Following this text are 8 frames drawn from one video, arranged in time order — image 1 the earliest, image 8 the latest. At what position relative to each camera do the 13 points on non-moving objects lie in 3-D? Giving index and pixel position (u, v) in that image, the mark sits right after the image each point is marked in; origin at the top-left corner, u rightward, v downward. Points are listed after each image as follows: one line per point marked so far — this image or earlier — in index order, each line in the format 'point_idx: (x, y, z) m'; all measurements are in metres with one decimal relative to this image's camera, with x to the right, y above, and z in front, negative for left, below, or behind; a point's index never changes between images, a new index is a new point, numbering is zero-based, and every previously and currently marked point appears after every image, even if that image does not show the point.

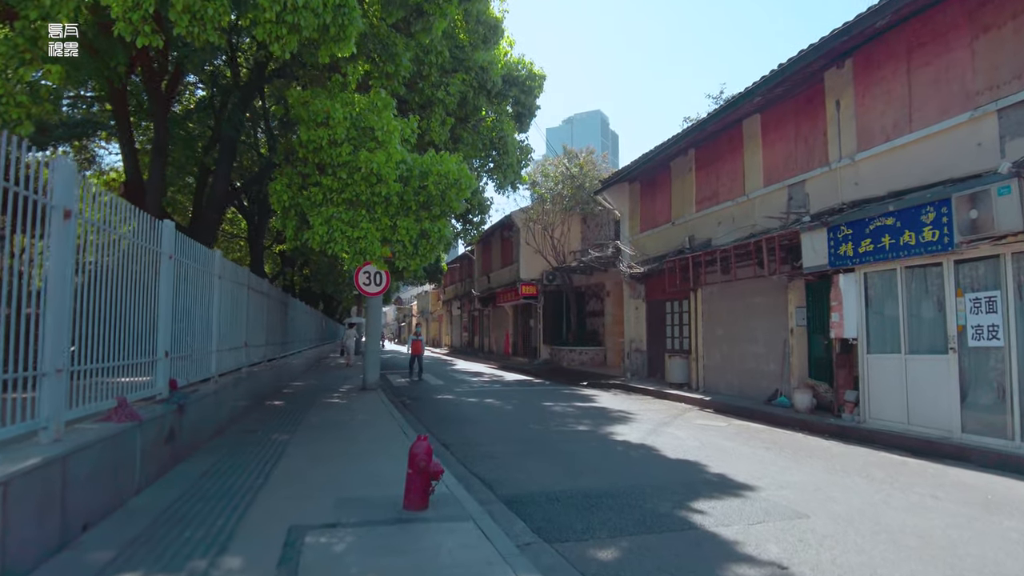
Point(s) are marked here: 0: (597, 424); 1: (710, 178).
0: (+1.4, -2.1, +11.1) m
1: (+4.4, +2.4, +15.6) m
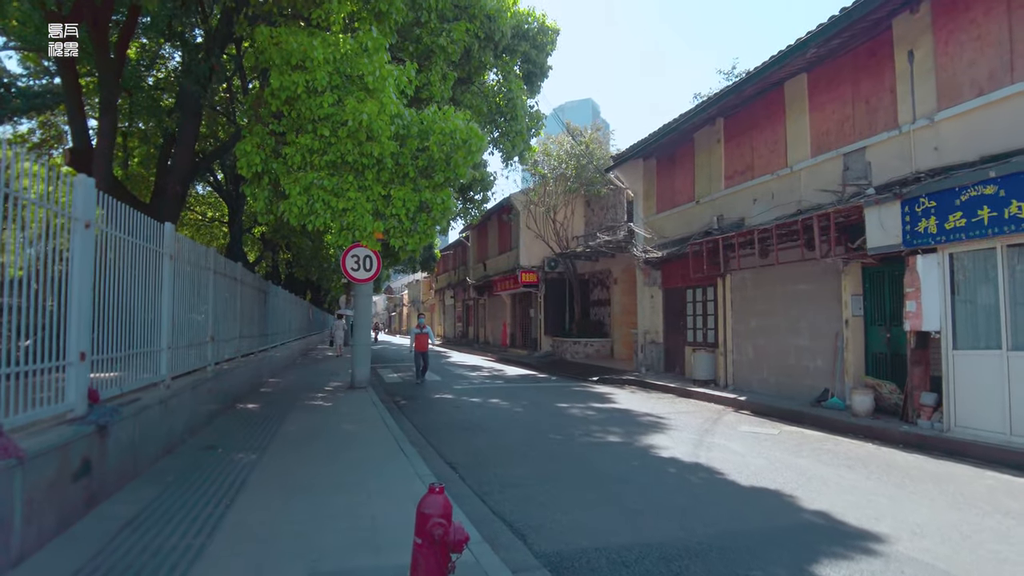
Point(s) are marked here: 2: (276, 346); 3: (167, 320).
0: (+1.6, -1.9, +9.3) m
1: (+4.6, +2.7, +13.9) m
2: (-6.2, -1.5, +18.6) m
3: (-3.9, -0.4, +7.9) m
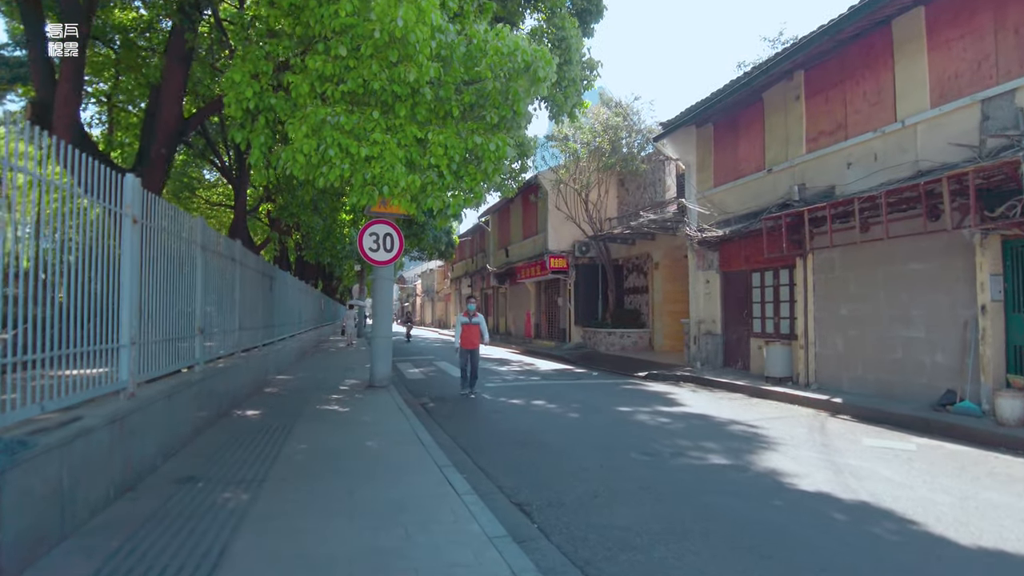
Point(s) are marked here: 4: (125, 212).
0: (+2.3, -1.7, +7.3) m
1: (+5.3, +3.0, +11.7) m
2: (-5.4, -1.2, +16.7) m
3: (-3.2, -0.2, +5.9) m
4: (-3.2, +0.6, +5.8) m
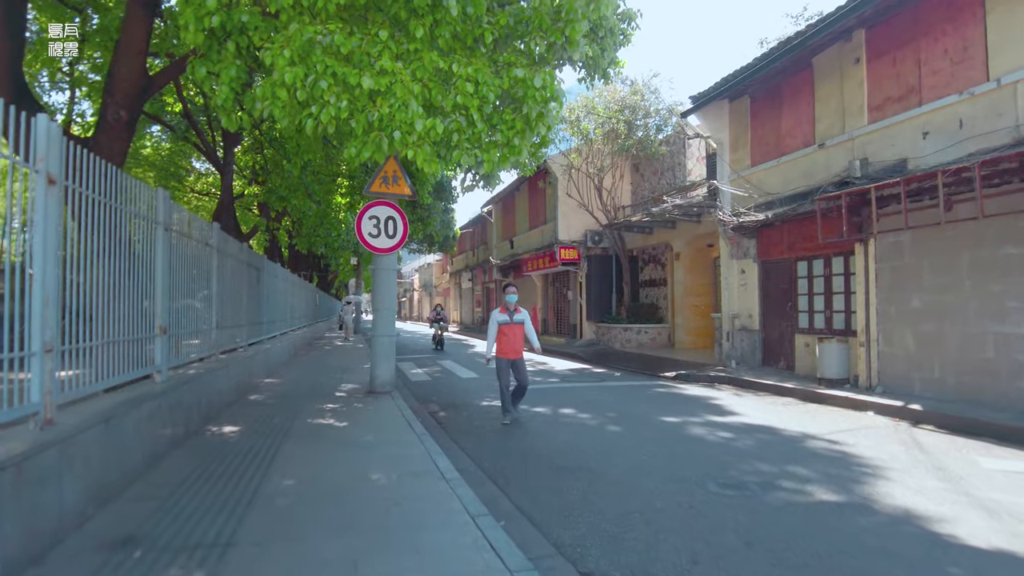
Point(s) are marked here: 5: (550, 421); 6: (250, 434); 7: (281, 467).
0: (+2.6, -1.6, +5.7) m
1: (+5.6, +3.2, +10.2) m
2: (-5.1, -1.0, +15.1) m
3: (-2.8, -0.1, +4.3) m
4: (-2.8, +0.7, +4.3) m
5: (+0.5, -1.6, +8.7) m
6: (-2.7, -1.5, +7.3) m
7: (-1.9, -1.5, +5.8) m
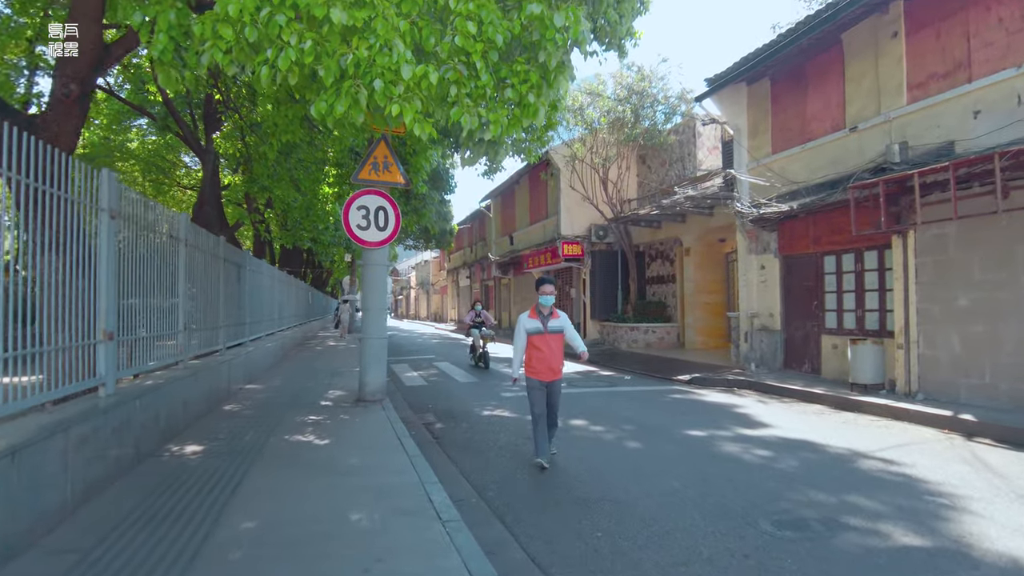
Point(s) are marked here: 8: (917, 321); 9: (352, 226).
0: (+2.7, -1.5, +4.7) m
1: (+5.7, +3.2, +9.2) m
2: (-5.1, -1.0, +14.1) m
3: (-2.8, -0.1, +3.3) m
4: (-2.8, +0.7, +3.3) m
5: (+0.5, -1.6, +7.7) m
6: (-2.6, -1.5, +6.3) m
7: (-1.8, -1.4, +4.8) m
8: (+5.6, -0.5, +9.8) m
9: (-2.1, +0.8, +9.4) m
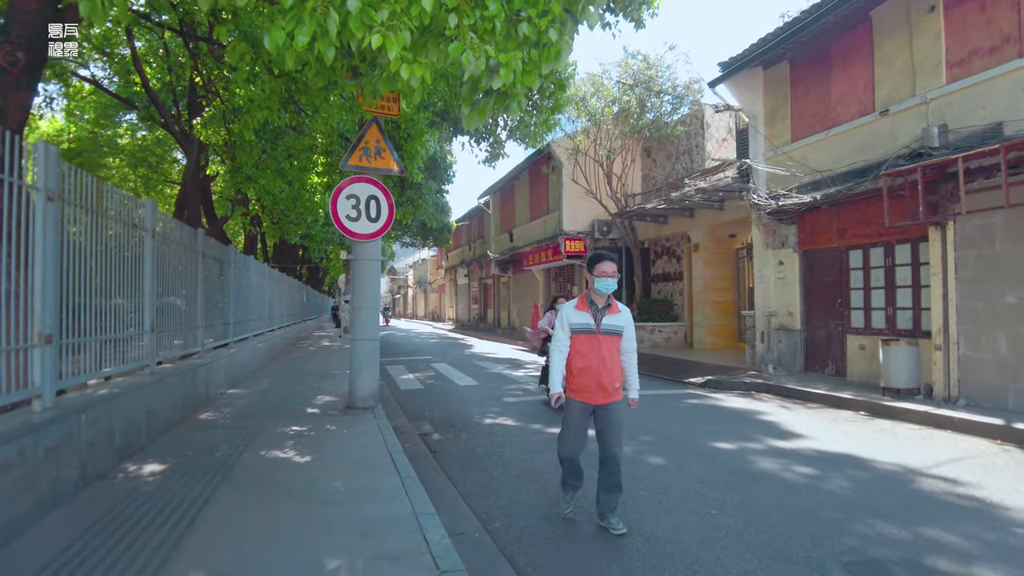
0: (+2.8, -1.5, +3.9) m
1: (+5.7, +3.3, +8.4) m
2: (-5.0, -0.9, +13.2) m
3: (-2.7, 0.0, +2.4) m
4: (-2.7, +0.7, +2.4) m
5: (+0.6, -1.6, +6.9) m
6: (-2.6, -1.4, +5.4) m
7: (-1.8, -1.4, +4.0) m
8: (+5.7, -0.4, +9.0) m
9: (-2.1, +0.9, +8.6) m
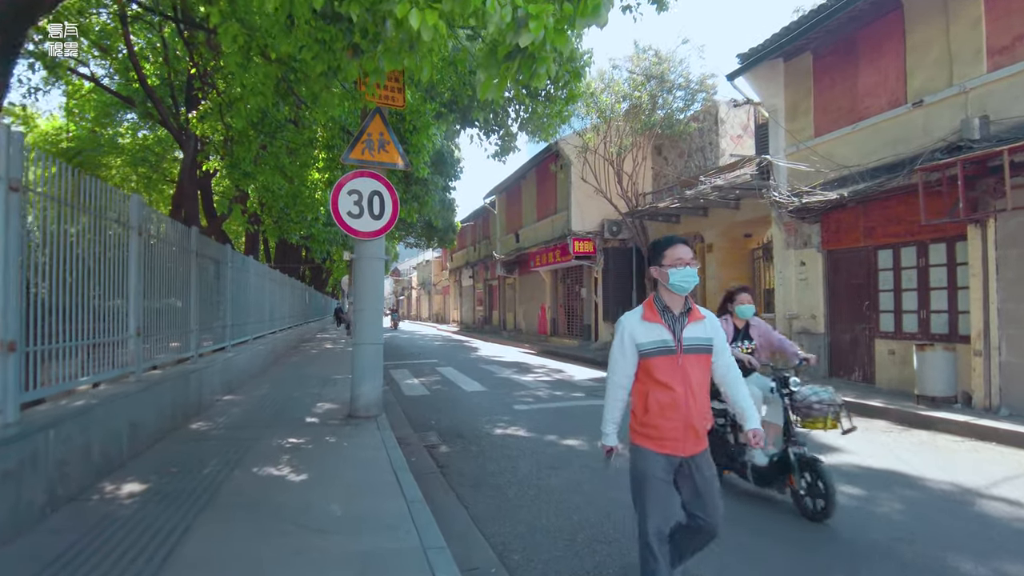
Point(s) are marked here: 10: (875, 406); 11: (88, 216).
0: (+2.9, -1.5, +3.4) m
1: (+5.9, +3.3, +7.8) m
2: (-4.9, -1.0, +12.7) m
3: (-2.6, 0.0, +1.9) m
4: (-2.6, +0.7, +1.9) m
5: (+0.7, -1.6, +6.4) m
6: (-2.4, -1.4, +4.9) m
7: (-1.6, -1.4, +3.4) m
8: (+5.8, -0.4, +8.4) m
9: (-1.9, +0.9, +8.0) m
10: (+4.7, -1.5, +9.2) m
11: (-3.4, +0.6, +5.7) m
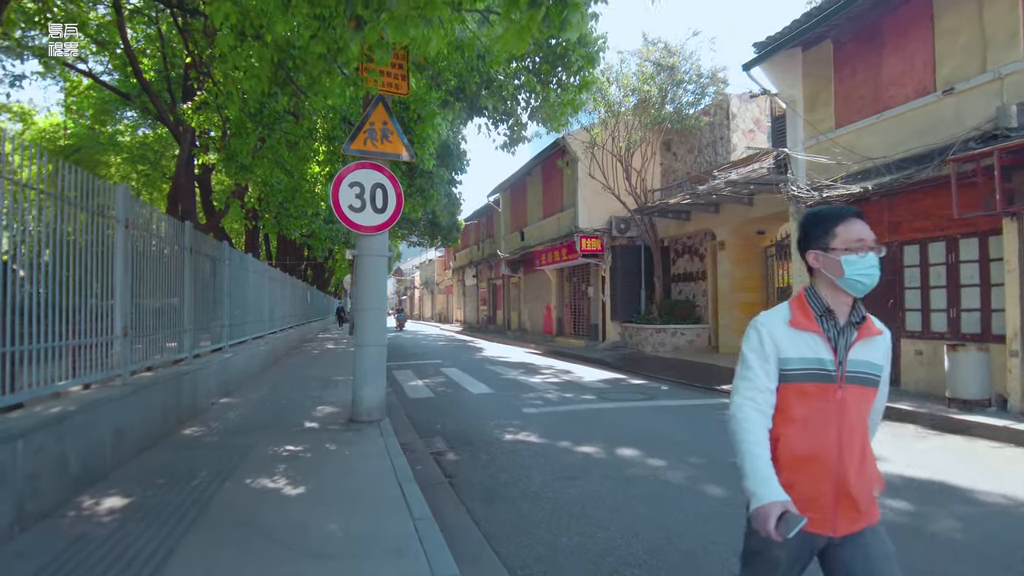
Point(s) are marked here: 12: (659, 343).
0: (+3.0, -1.5, +2.9) m
1: (+6.0, +3.3, +7.3) m
2: (-4.7, -0.9, +12.3) m
3: (-2.5, 0.0, +1.5) m
4: (-2.5, +0.8, +1.5) m
5: (+0.8, -1.5, +5.9) m
6: (-2.3, -1.4, +4.5) m
7: (-1.5, -1.4, +3.0) m
8: (+5.9, -0.4, +8.0) m
9: (-1.8, +0.9, +7.6) m
10: (+4.9, -1.5, +8.8) m
11: (-3.3, +0.6, +5.3) m
12: (+3.6, -1.3, +17.3) m
